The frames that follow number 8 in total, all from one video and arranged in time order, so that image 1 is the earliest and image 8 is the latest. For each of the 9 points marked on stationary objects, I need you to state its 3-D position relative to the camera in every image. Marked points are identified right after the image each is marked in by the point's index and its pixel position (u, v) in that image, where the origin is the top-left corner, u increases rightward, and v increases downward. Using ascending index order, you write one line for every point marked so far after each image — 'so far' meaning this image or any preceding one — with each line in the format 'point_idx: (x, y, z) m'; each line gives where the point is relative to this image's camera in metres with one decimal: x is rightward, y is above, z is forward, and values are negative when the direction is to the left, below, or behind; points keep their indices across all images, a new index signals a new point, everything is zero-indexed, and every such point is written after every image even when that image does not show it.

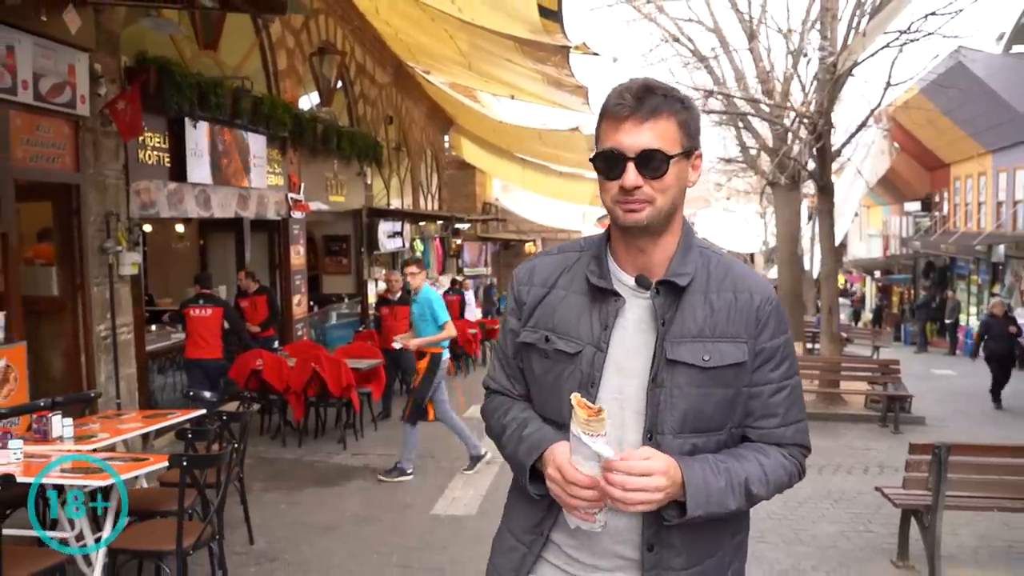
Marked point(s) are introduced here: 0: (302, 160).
0: (-3.2, +2.0, +13.7) m
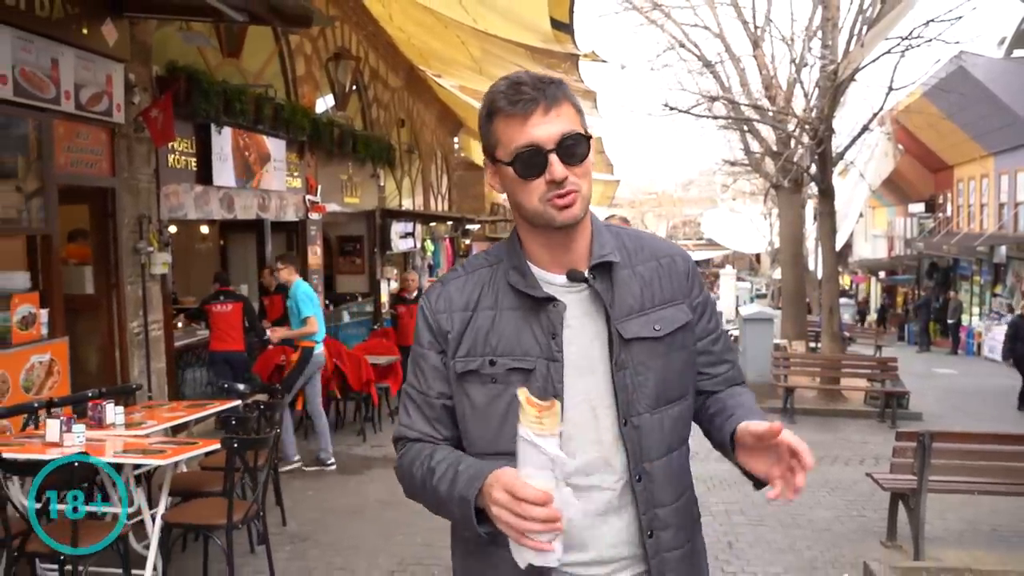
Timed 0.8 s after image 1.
0: (-3.1, +2.0, +14.2) m
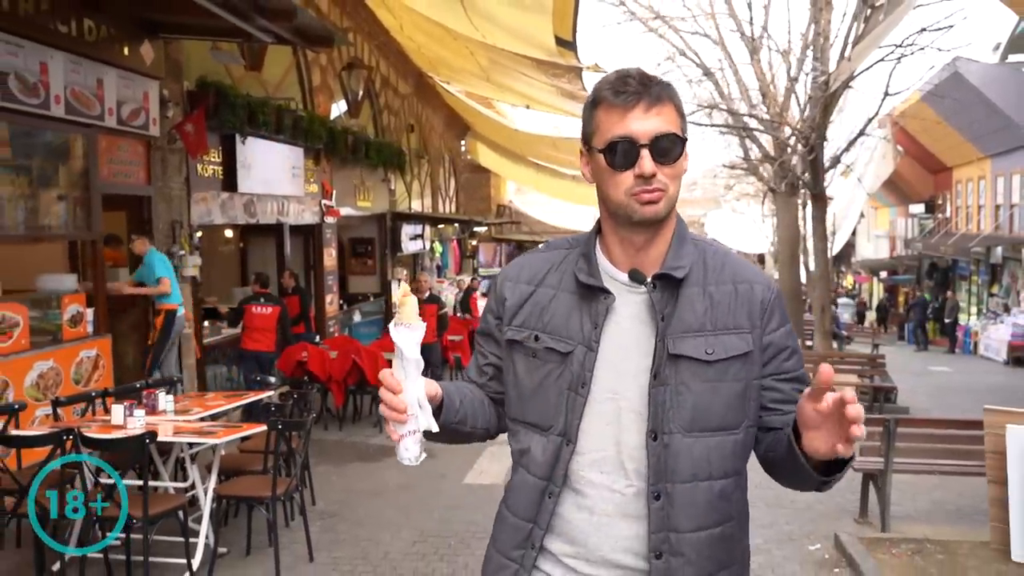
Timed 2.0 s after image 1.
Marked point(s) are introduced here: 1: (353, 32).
0: (-3.0, +2.0, +14.8) m
1: (-2.9, +4.8, +16.5) m
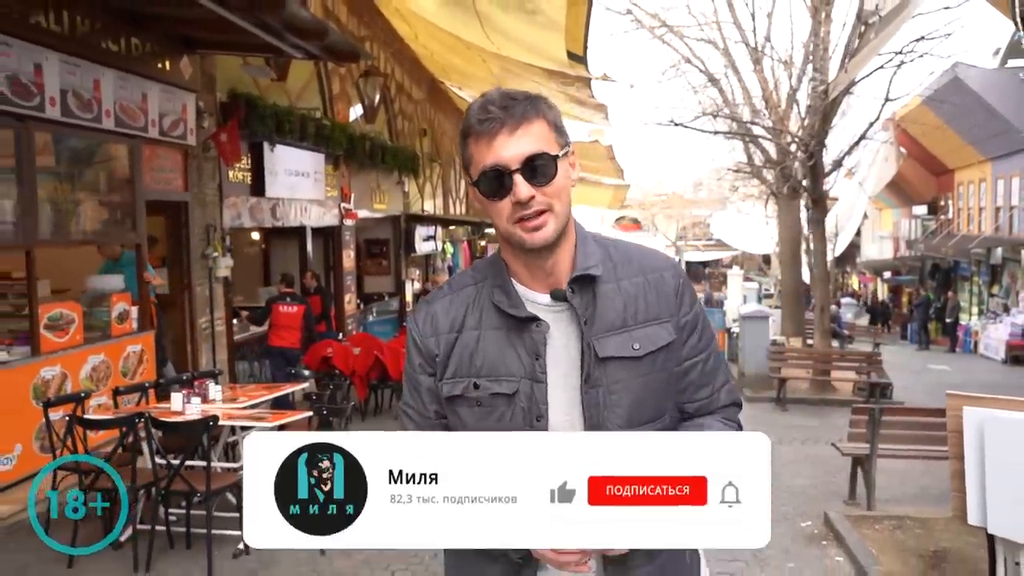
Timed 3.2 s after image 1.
0: (-2.8, +2.0, +15.4) m
1: (-2.7, +4.8, +17.1) m
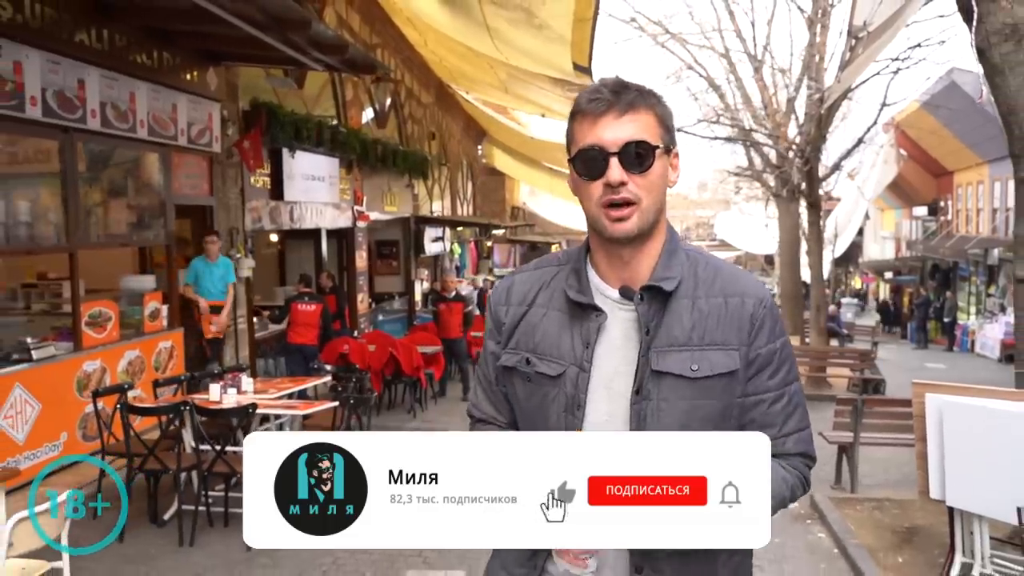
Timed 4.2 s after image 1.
0: (-2.6, +2.0, +15.9) m
1: (-2.6, +4.8, +17.7) m
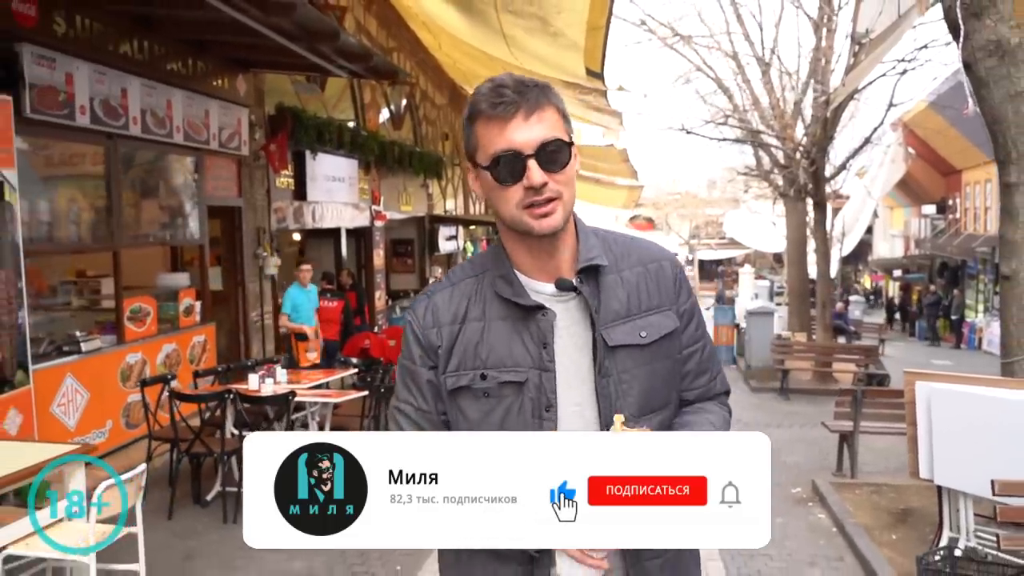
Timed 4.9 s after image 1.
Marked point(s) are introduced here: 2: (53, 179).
0: (-2.4, +2.1, +16.4) m
1: (-2.3, +4.8, +18.1) m
2: (-3.8, +0.9, +7.4) m
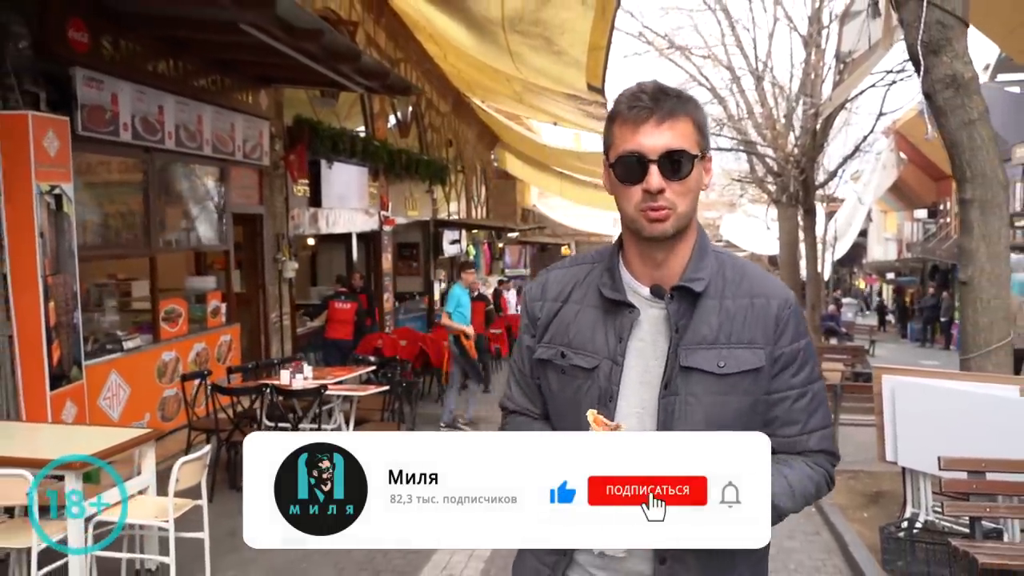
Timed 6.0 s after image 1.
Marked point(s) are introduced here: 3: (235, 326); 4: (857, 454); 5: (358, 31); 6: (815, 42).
0: (-2.3, +2.0, +17.0) m
1: (-2.3, +4.8, +18.8) m
2: (-3.7, +0.9, +8.1) m
3: (-3.3, -0.5, +10.5) m
4: (+3.4, -1.6, +8.8) m
5: (-2.6, +4.4, +15.3) m
6: (+4.9, +4.0, +14.4) m
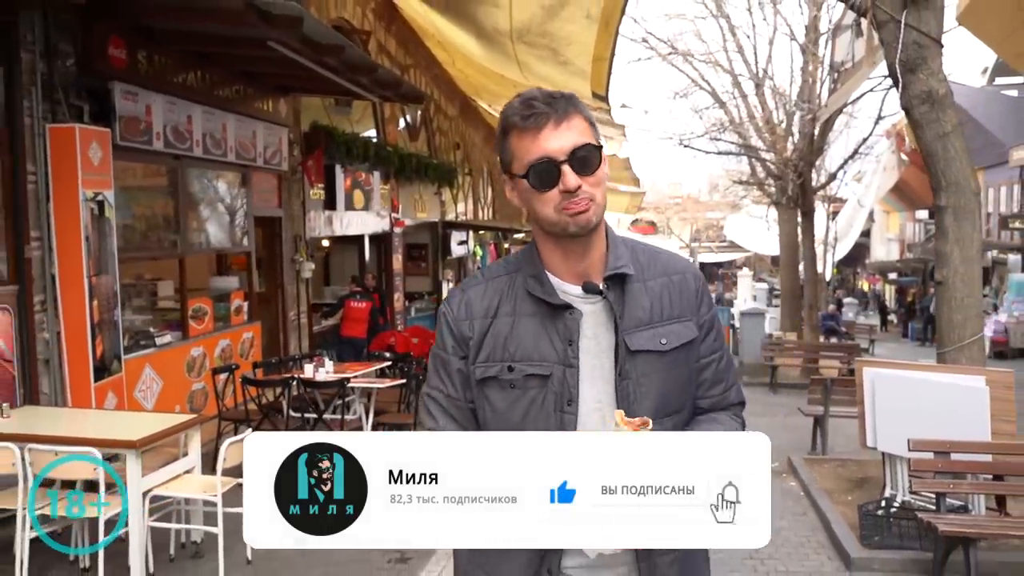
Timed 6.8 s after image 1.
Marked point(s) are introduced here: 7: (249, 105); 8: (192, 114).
0: (-2.2, +2.0, +17.6) m
1: (-2.1, +4.8, +19.3) m
2: (-3.7, +0.9, +8.6) m
3: (-3.2, -0.4, +11.0) m
4: (+3.5, -1.6, +9.3) m
5: (-2.5, +4.4, +15.9) m
6: (+5.0, +4.0, +14.9) m
7: (-3.2, +2.2, +10.9) m
8: (-3.4, +1.8, +9.4) m
